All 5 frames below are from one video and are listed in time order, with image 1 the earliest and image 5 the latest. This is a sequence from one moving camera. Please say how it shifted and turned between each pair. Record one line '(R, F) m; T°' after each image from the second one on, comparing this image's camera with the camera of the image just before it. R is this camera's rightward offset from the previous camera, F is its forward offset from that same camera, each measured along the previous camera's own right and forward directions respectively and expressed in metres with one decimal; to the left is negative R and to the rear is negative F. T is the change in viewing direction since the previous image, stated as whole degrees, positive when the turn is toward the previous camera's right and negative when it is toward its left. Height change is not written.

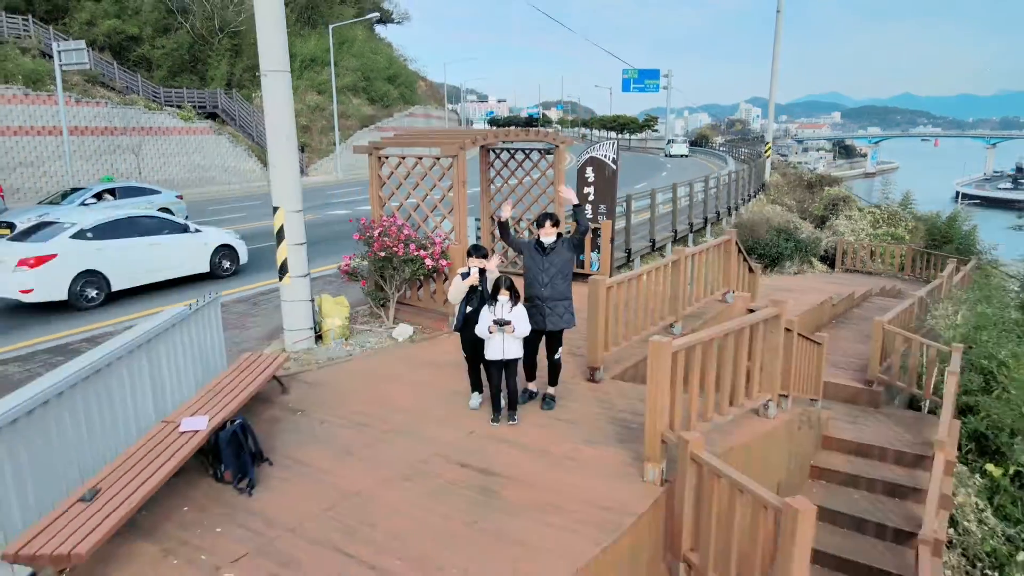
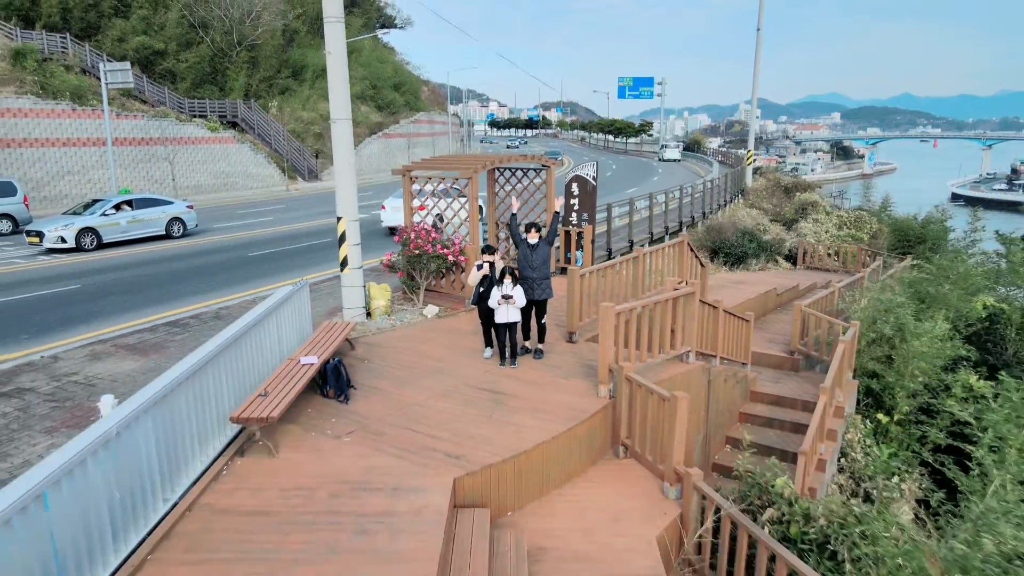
(0.0, -2.0) m; 0°
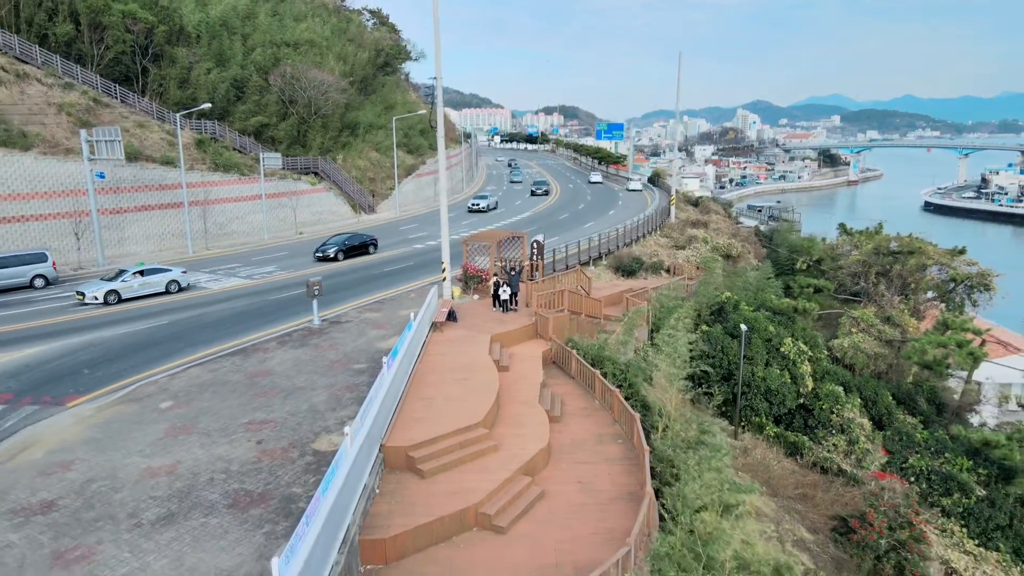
(+0.3, -13.1) m; 0°
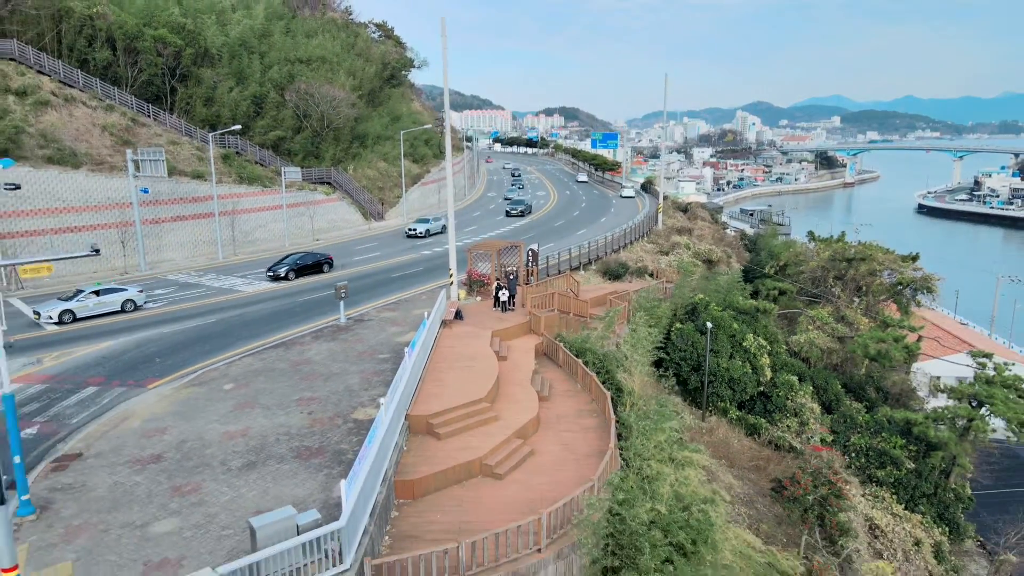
(+0.1, -3.3) m; 0°
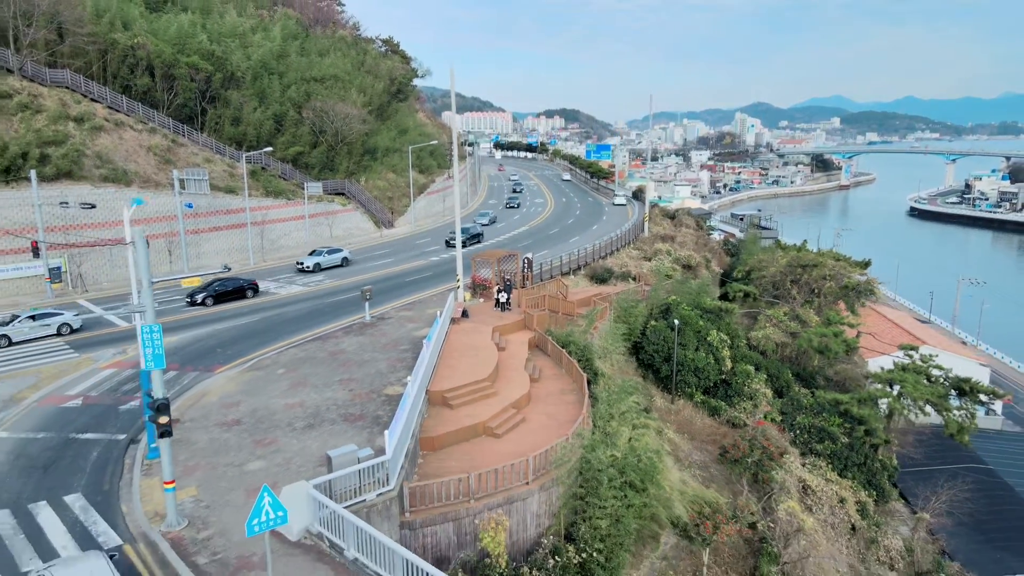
(+0.1, -4.3) m; 0°
